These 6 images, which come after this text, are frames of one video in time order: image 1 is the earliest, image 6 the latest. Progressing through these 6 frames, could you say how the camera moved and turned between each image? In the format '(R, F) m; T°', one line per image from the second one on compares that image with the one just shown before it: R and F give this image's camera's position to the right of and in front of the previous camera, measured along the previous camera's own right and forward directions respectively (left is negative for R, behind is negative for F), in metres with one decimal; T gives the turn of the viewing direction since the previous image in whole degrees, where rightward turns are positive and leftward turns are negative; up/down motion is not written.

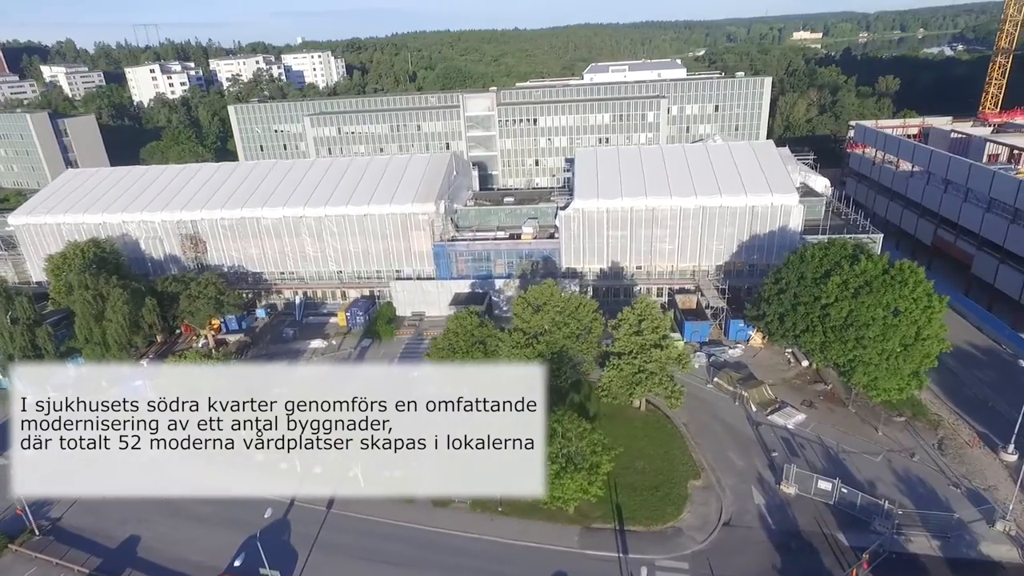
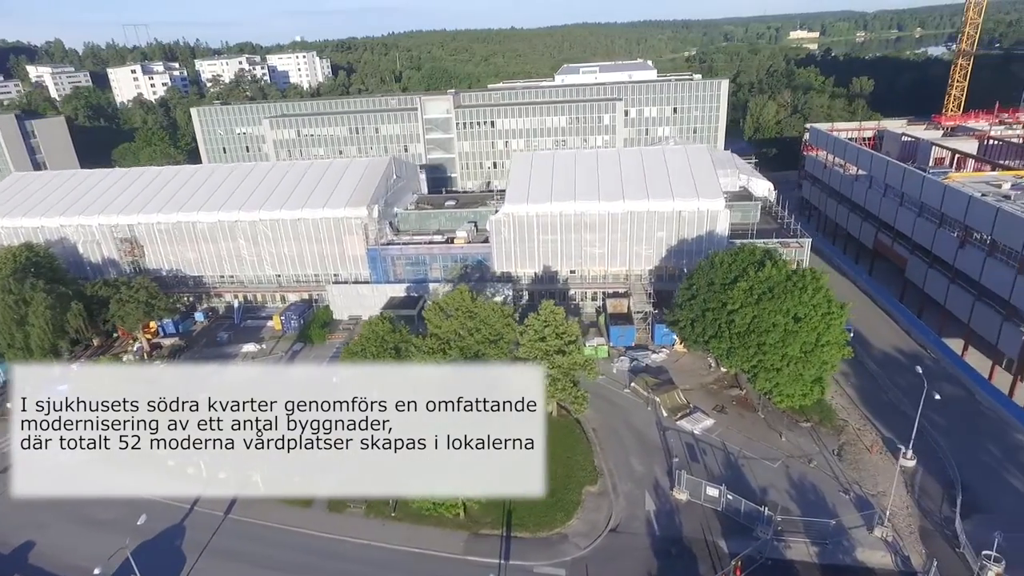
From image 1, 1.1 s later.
(+3.8, -0.1) m; 0°
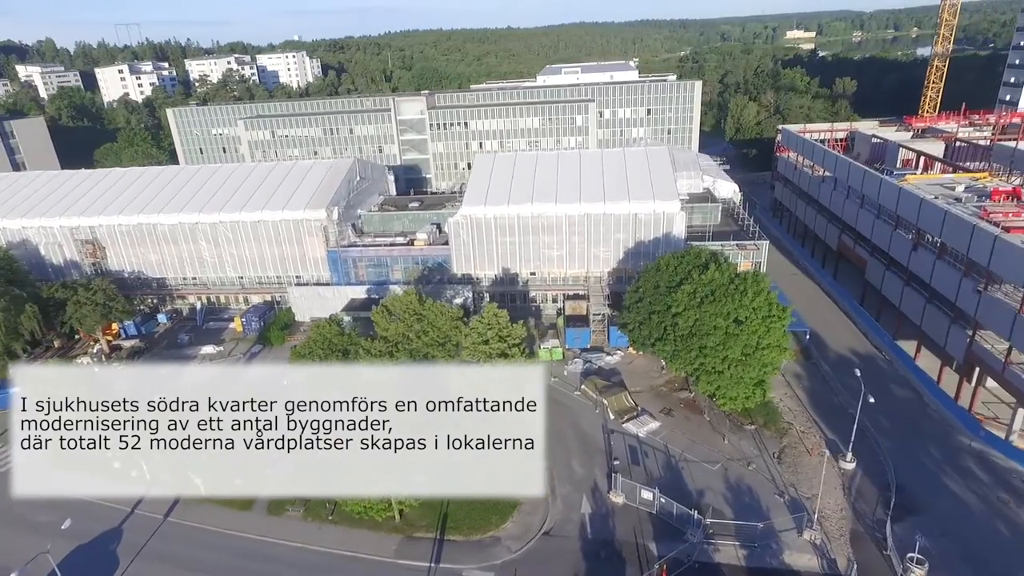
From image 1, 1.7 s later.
(+2.2, -0.1) m; 0°
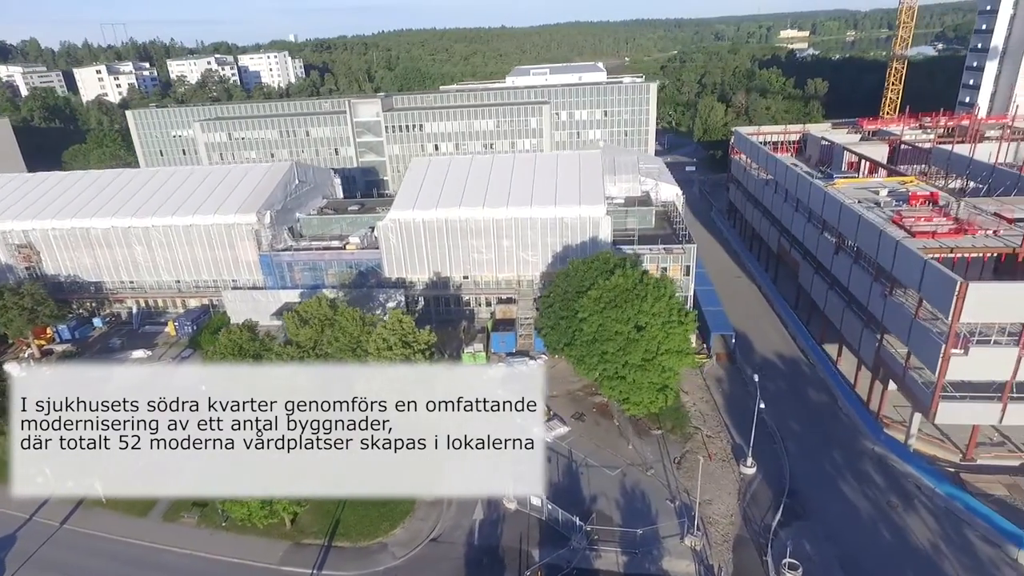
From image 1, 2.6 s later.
(+3.7, -0.1) m; 0°
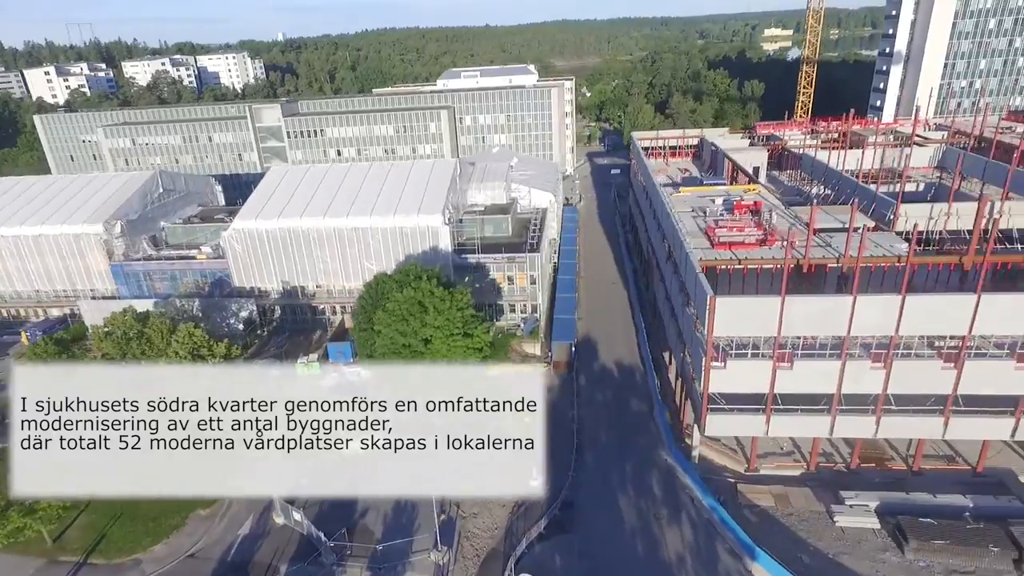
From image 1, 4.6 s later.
(+8.0, -0.1) m; +1°
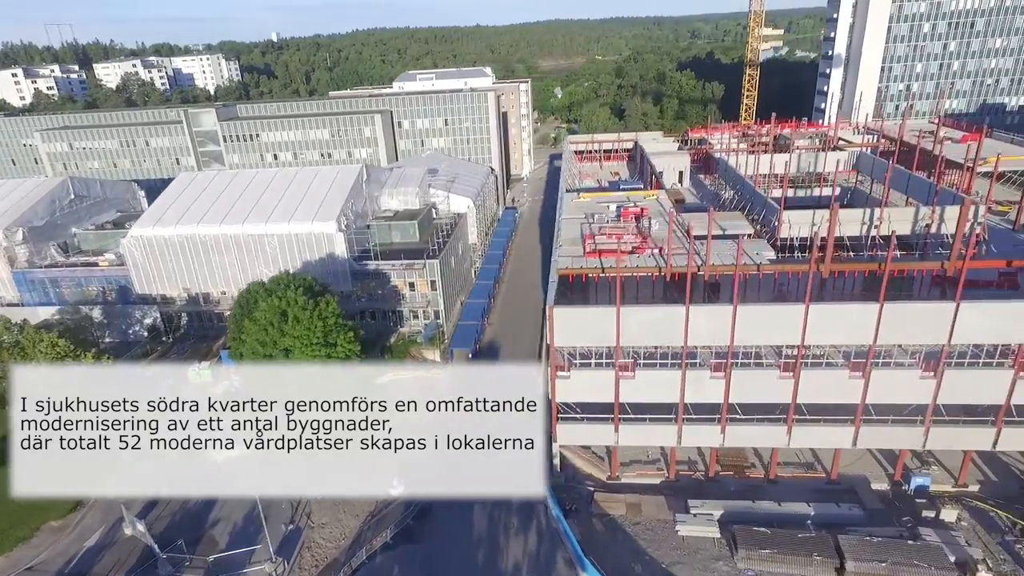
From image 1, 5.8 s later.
(+5.3, 0.0) m; 0°
